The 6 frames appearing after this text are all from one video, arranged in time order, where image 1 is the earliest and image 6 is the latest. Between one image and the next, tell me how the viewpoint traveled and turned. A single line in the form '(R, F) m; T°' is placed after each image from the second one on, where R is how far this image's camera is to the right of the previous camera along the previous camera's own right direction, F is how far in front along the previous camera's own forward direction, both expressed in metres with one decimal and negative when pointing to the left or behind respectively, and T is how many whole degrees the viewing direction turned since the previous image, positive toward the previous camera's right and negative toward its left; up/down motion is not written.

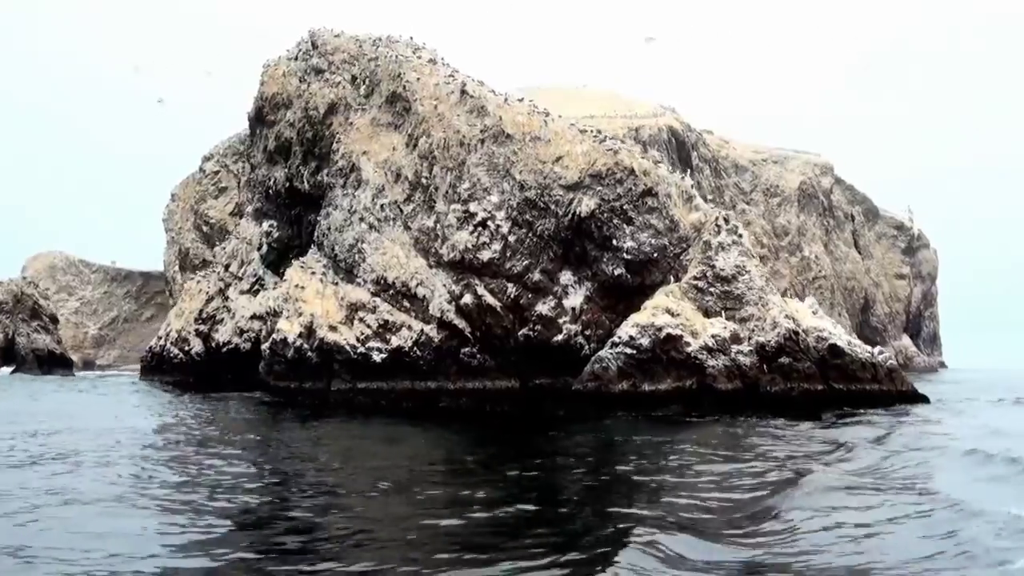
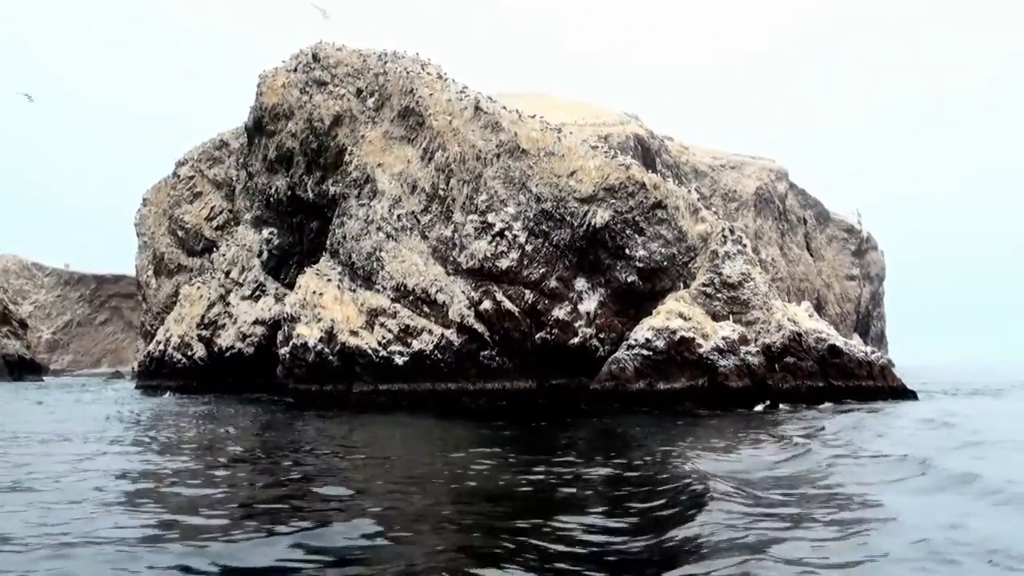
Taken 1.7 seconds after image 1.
(-1.4, -1.0) m; +3°
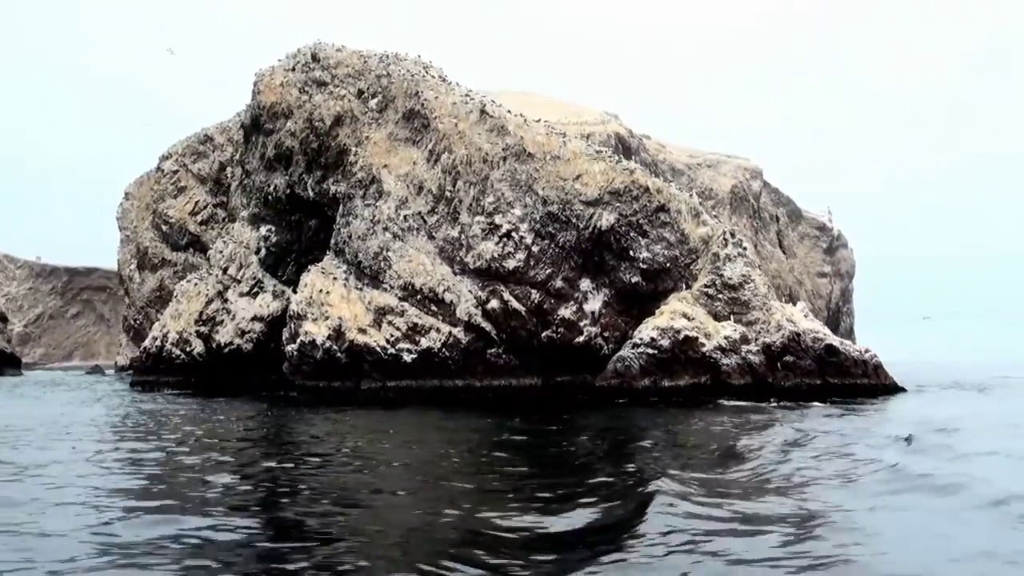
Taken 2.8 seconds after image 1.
(-0.8, -0.5) m; +2°
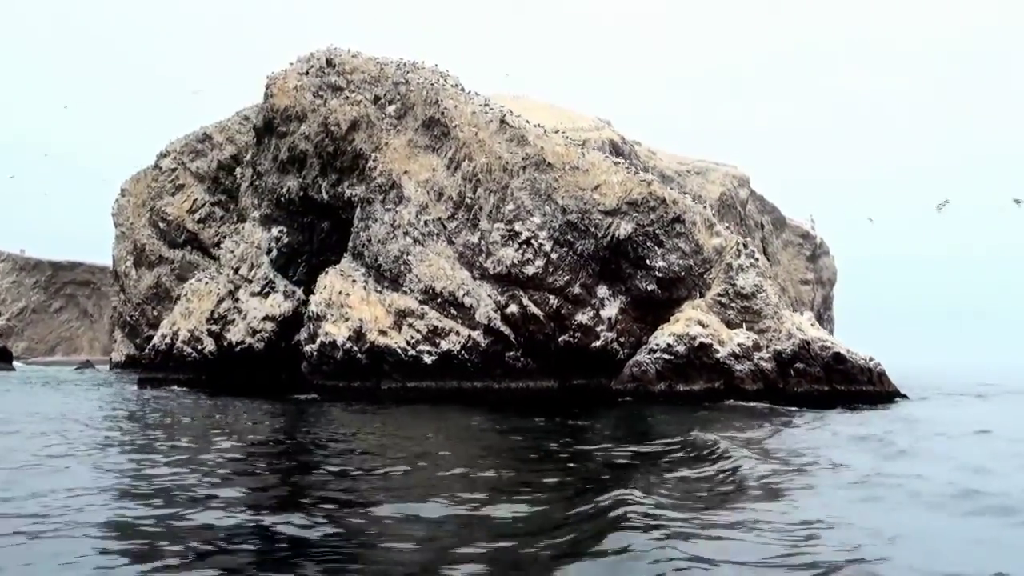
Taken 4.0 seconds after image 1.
(-0.9, -0.6) m; +1°
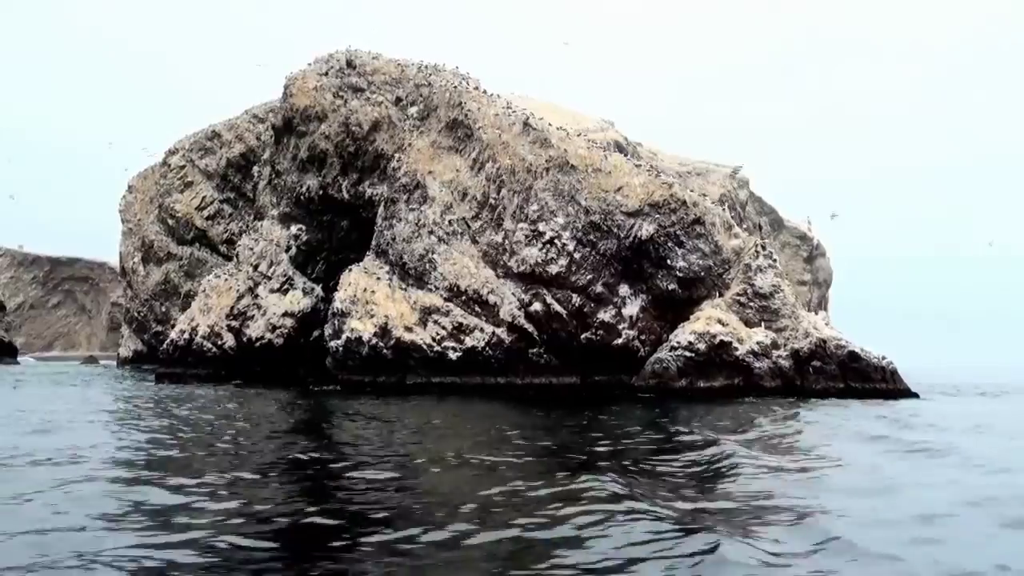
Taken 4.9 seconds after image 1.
(-0.7, -0.5) m; +1°
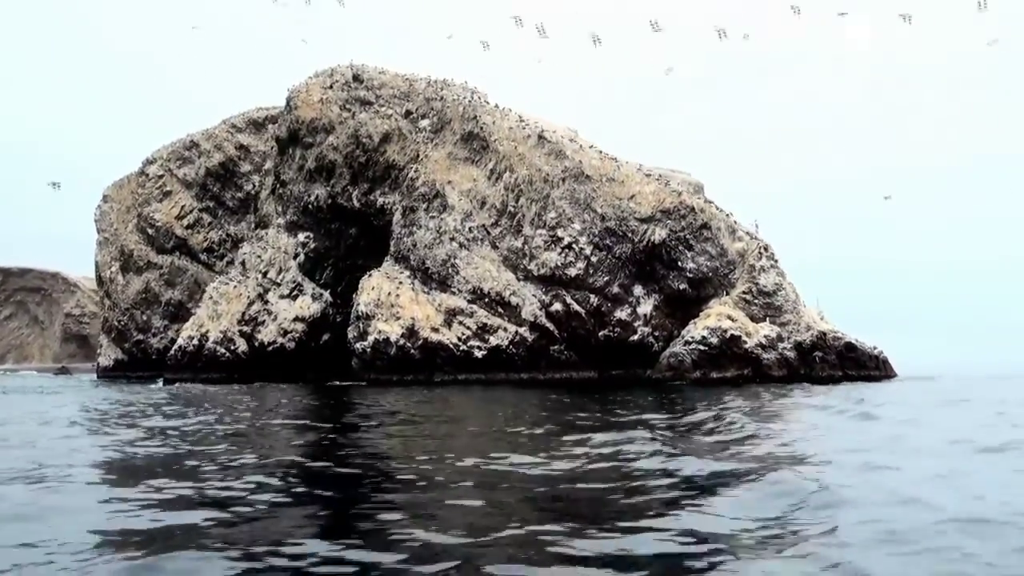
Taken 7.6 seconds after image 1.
(-1.9, -1.3) m; +4°
